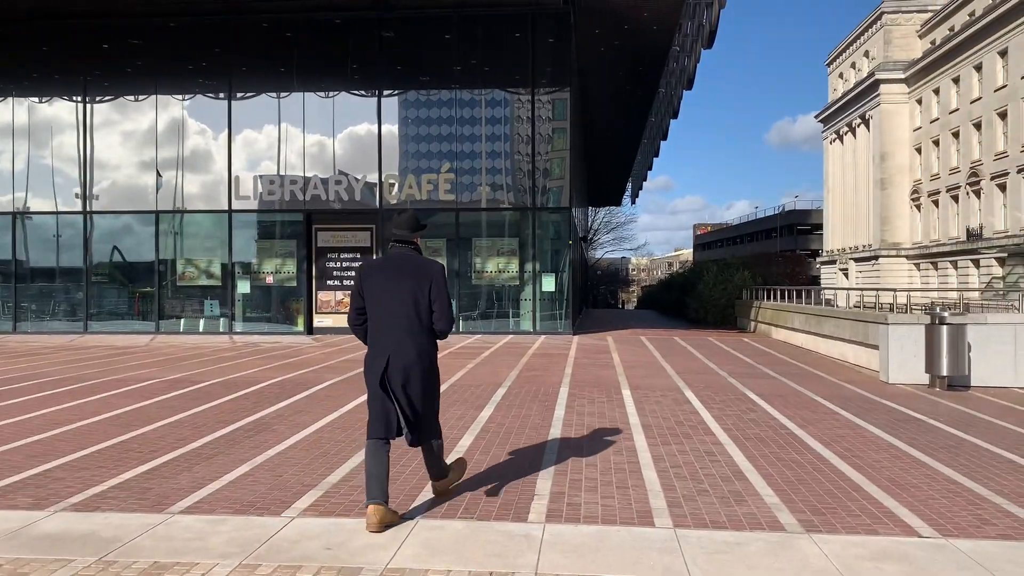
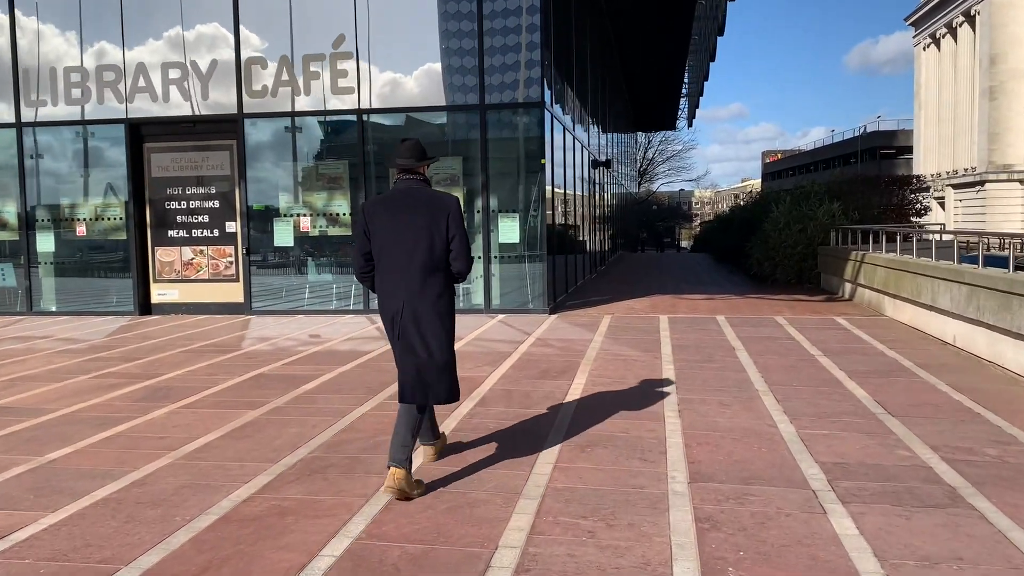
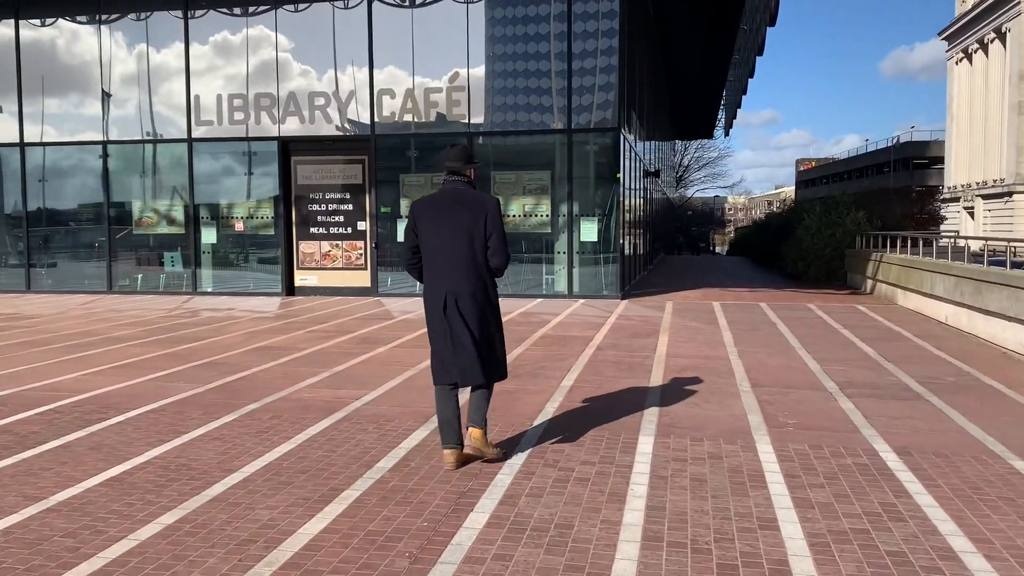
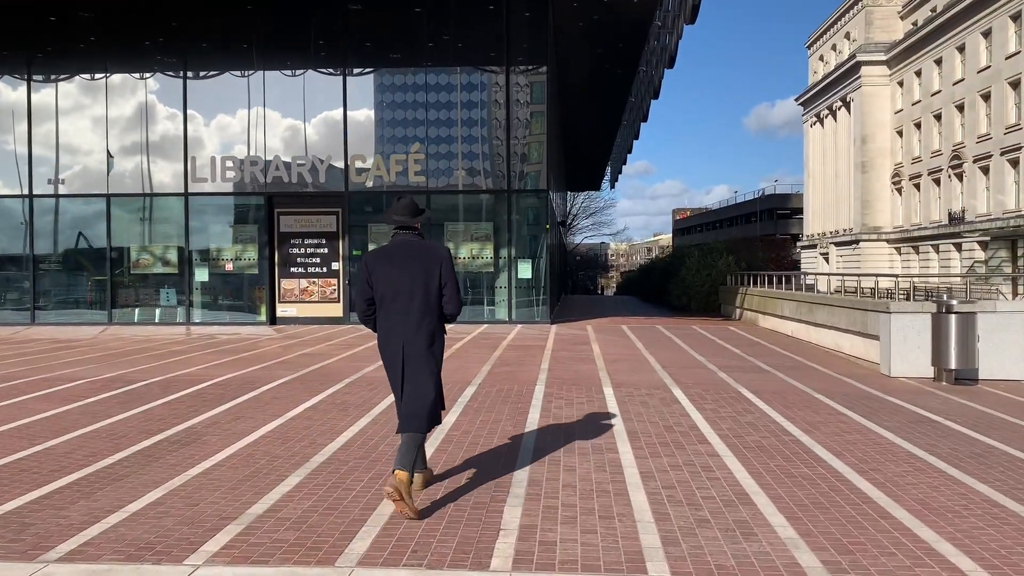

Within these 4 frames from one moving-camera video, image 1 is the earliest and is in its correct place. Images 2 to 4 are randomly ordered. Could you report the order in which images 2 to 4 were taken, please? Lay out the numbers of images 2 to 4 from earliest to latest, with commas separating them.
4, 3, 2
